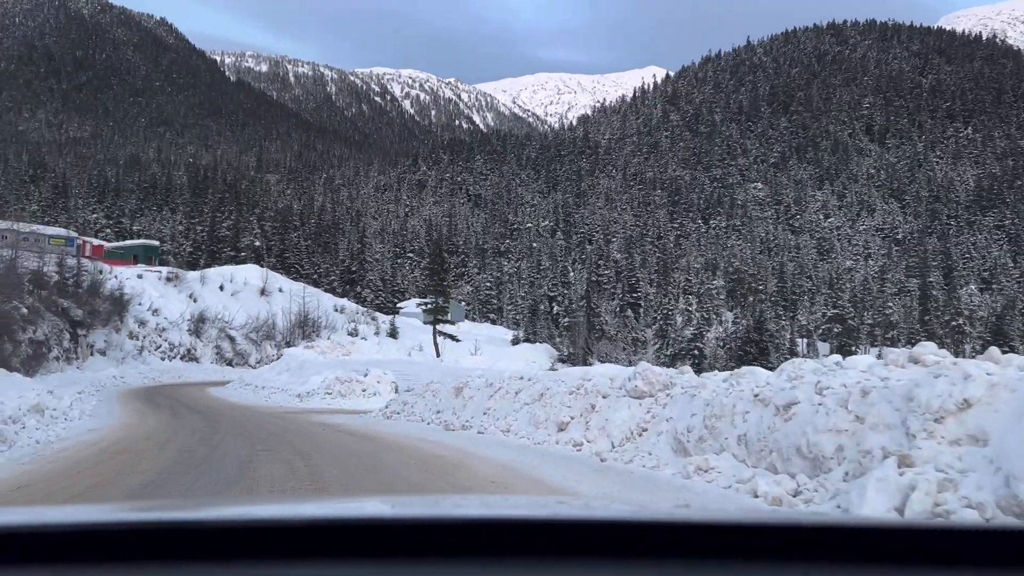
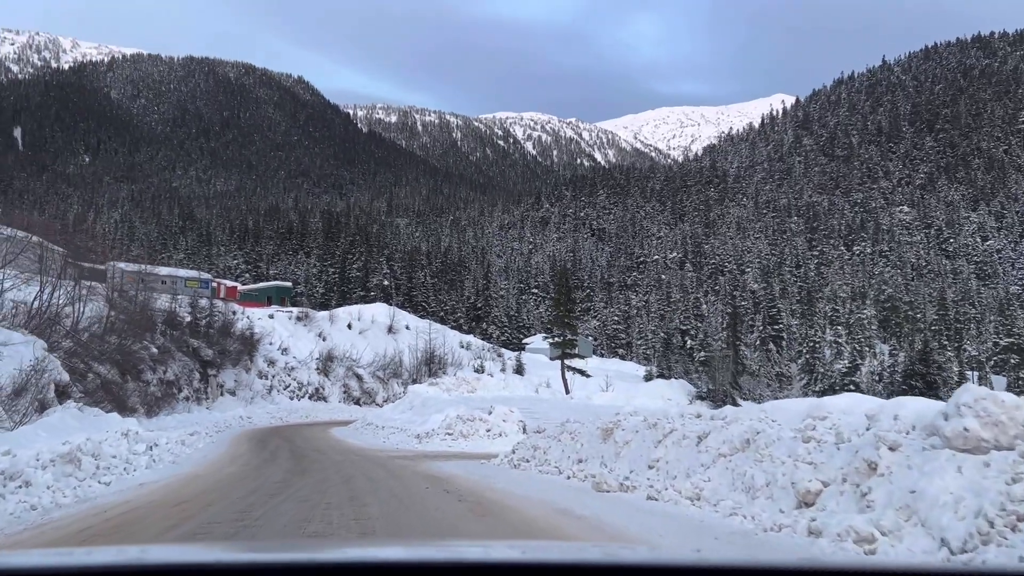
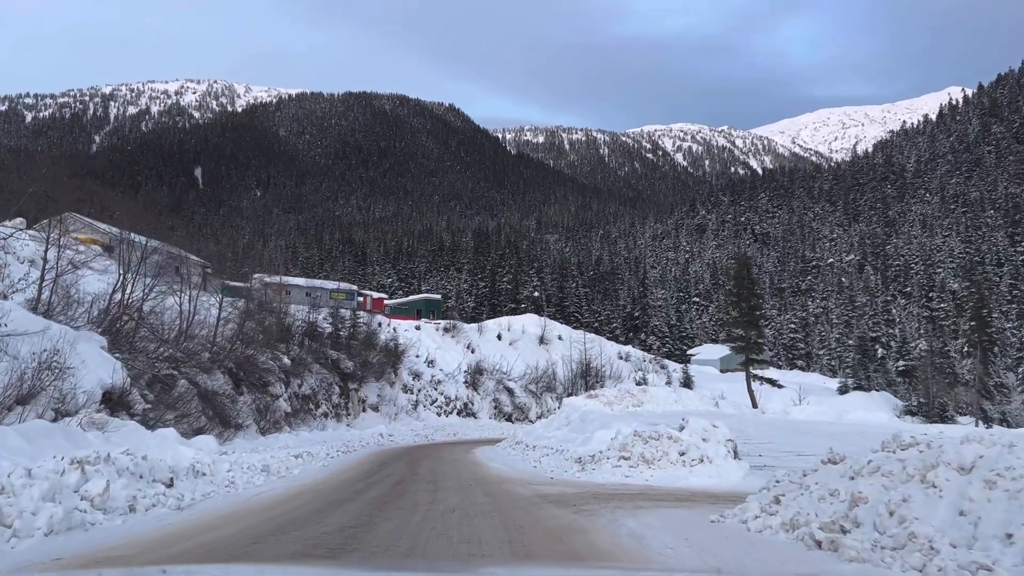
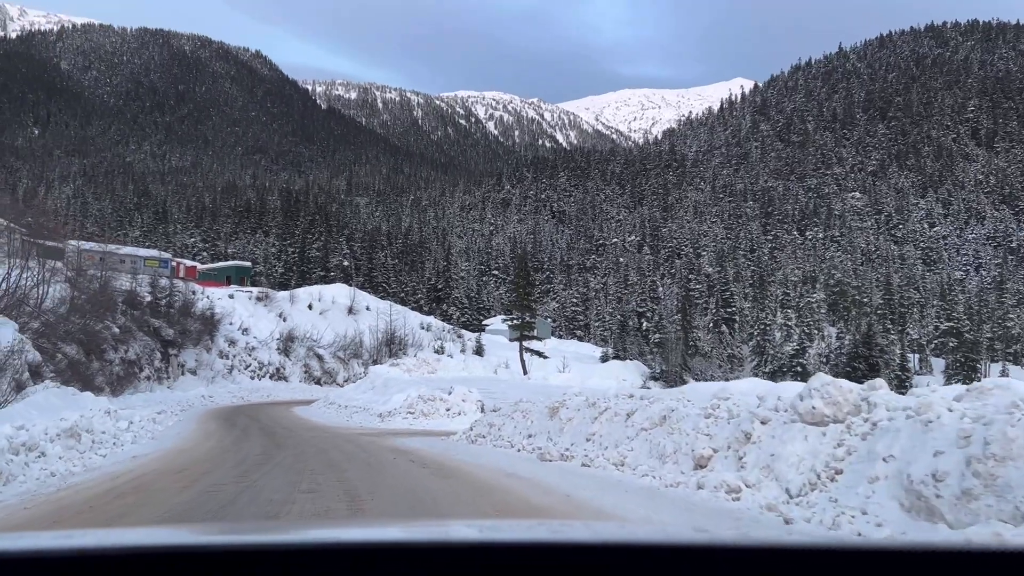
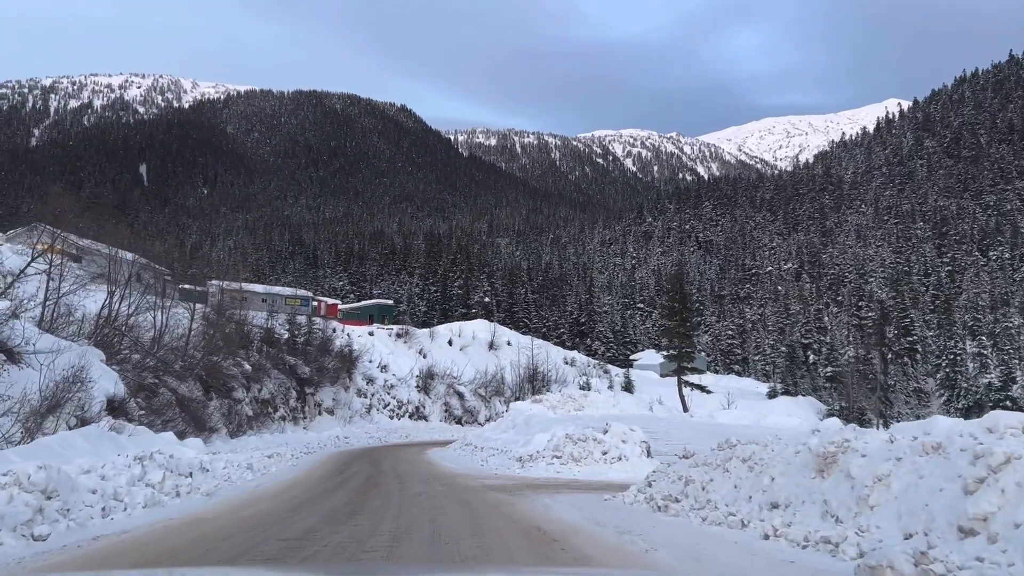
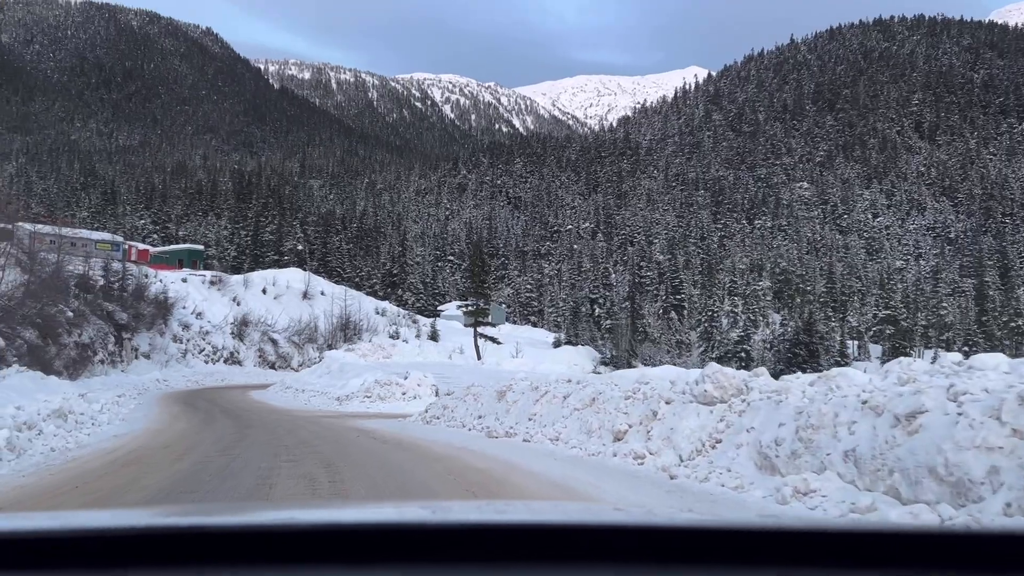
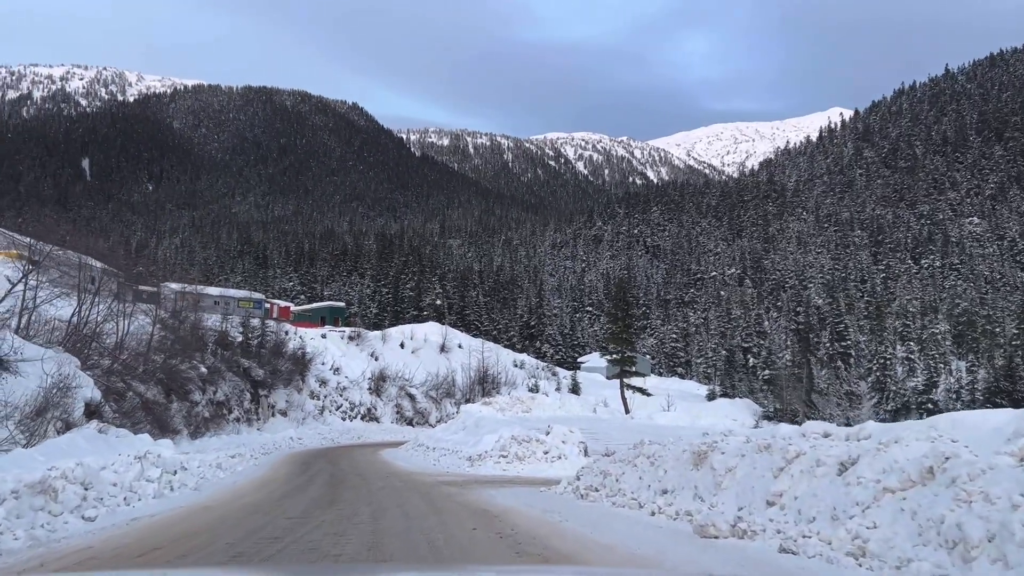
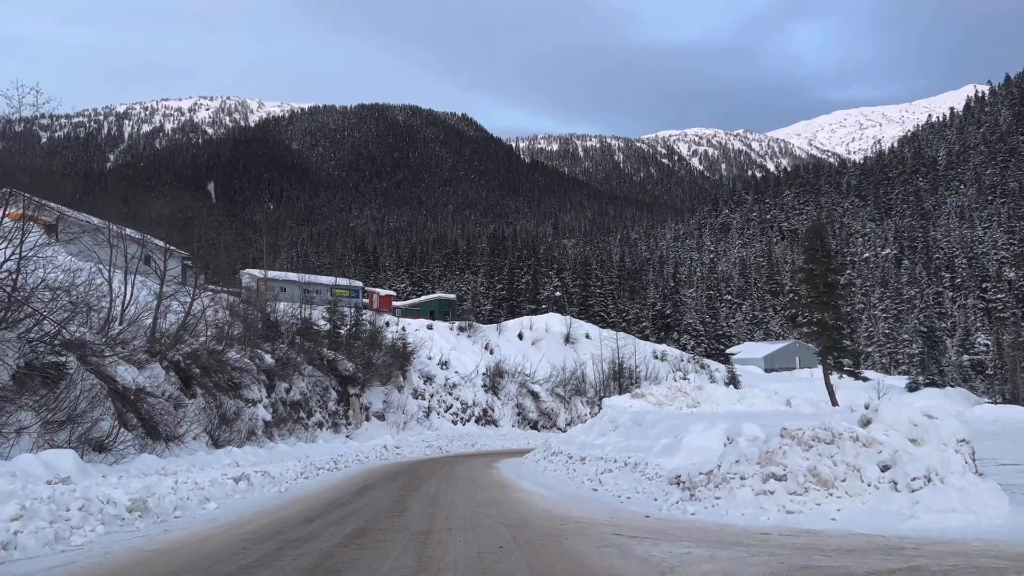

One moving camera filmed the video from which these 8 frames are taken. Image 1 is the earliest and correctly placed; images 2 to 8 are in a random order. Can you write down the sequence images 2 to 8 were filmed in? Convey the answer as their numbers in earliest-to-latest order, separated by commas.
6, 4, 2, 7, 5, 3, 8
